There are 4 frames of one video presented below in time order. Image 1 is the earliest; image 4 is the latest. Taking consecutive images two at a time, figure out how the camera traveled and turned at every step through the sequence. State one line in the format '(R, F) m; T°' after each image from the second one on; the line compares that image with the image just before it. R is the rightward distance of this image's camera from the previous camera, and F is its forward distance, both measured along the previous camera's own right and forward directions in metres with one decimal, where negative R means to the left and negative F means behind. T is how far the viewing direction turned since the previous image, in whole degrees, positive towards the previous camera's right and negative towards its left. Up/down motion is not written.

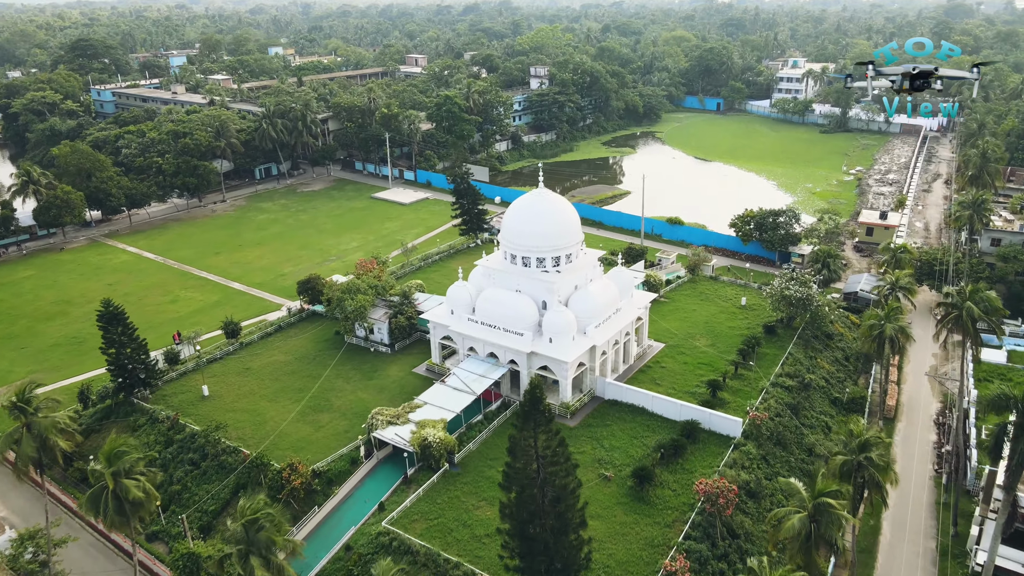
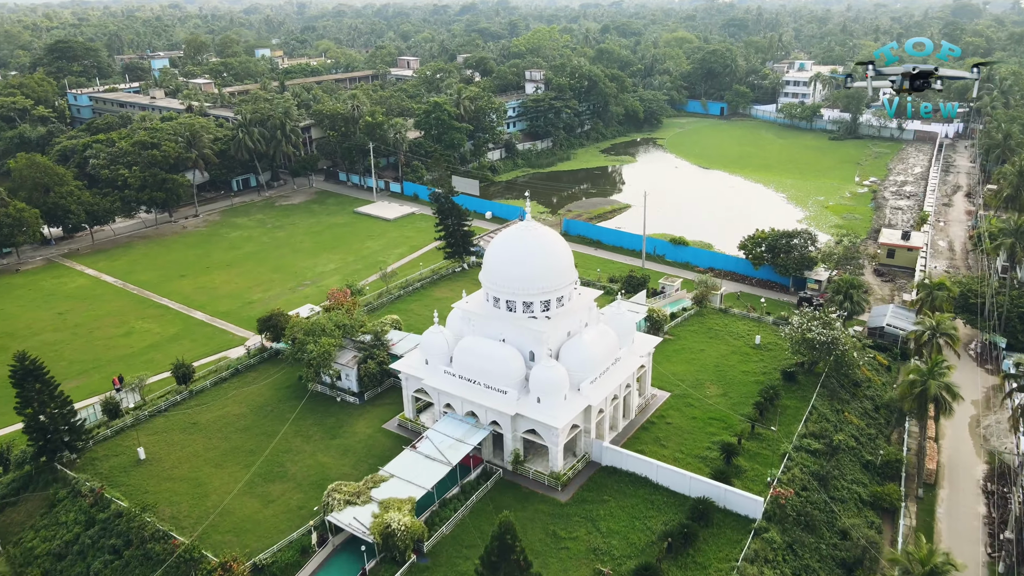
(+0.8, +5.3) m; 0°
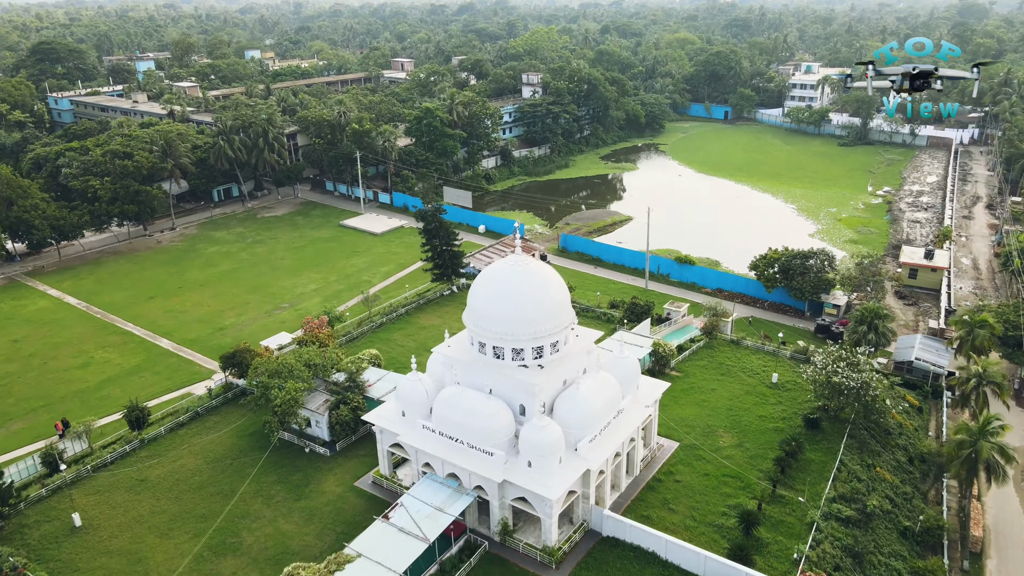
(+0.5, +4.2) m; 0°
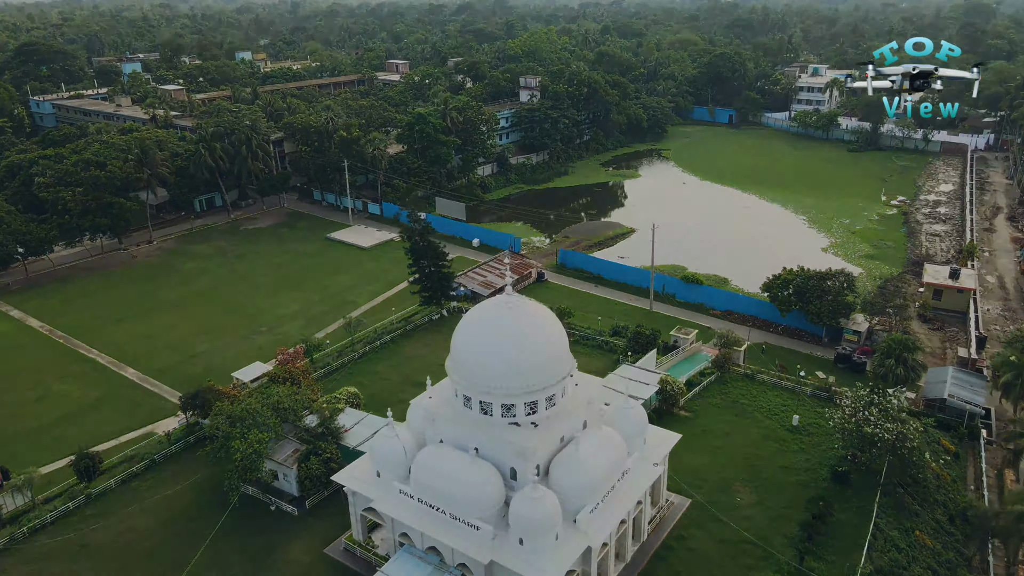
(+0.4, +3.9) m; 0°
